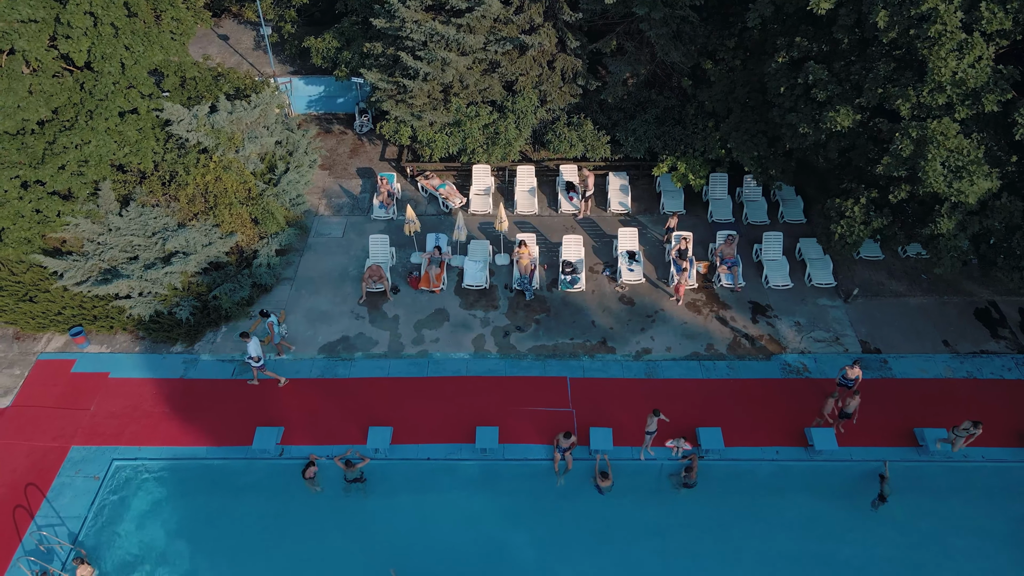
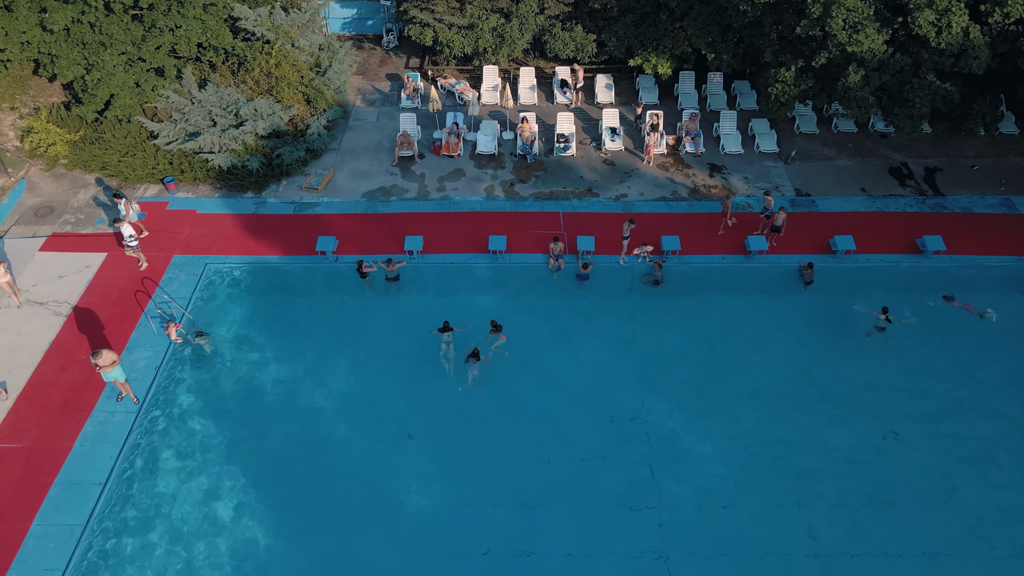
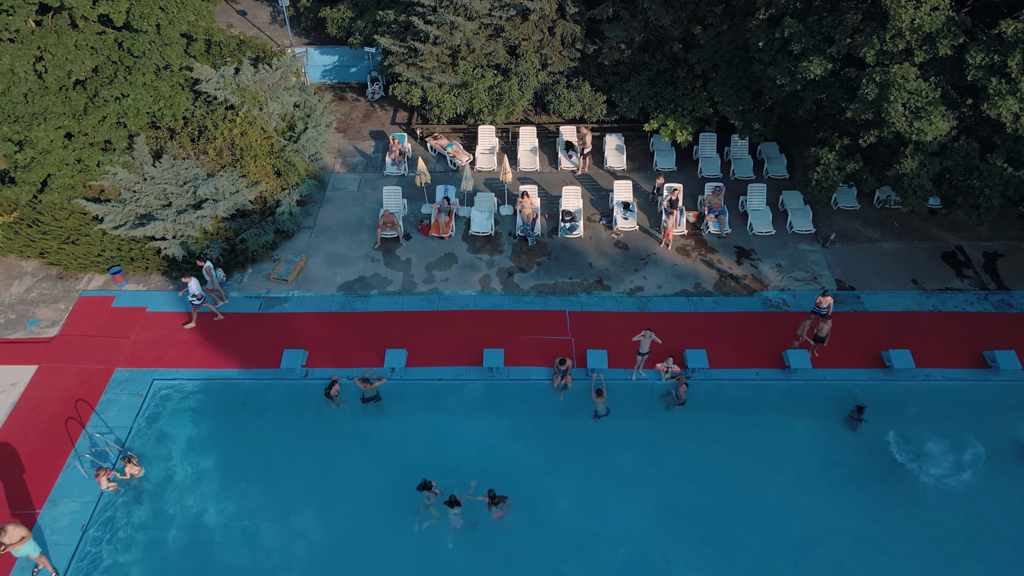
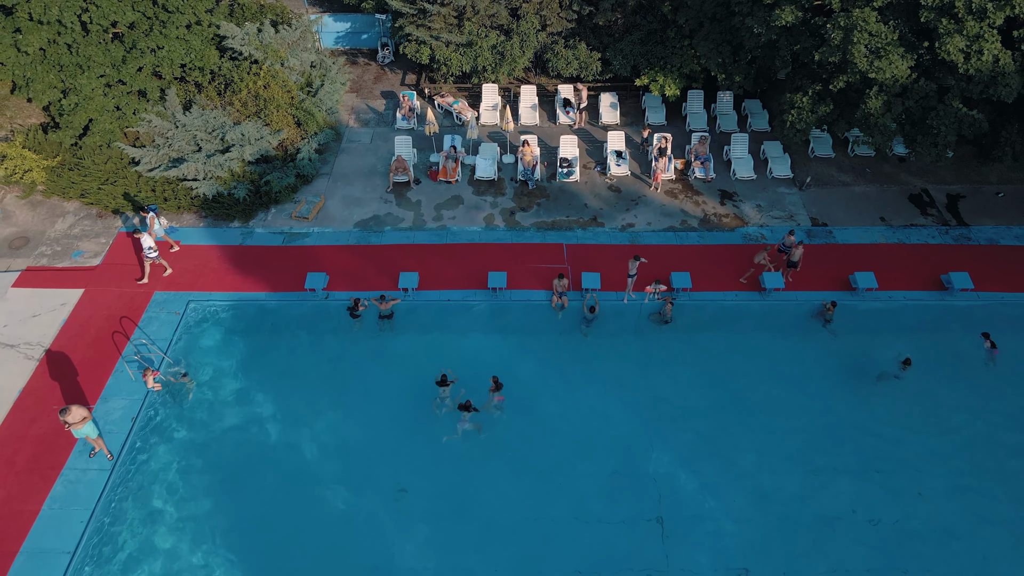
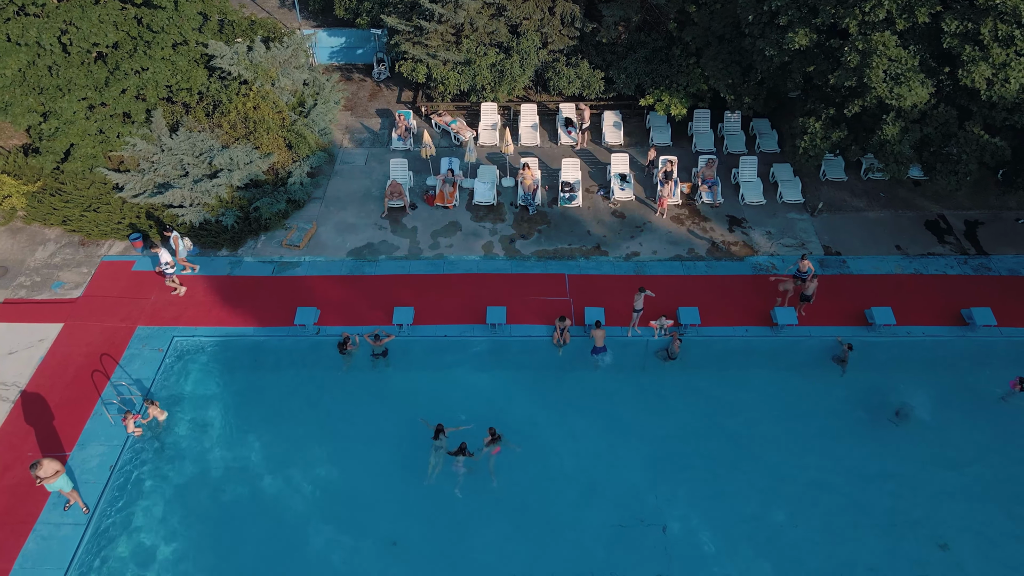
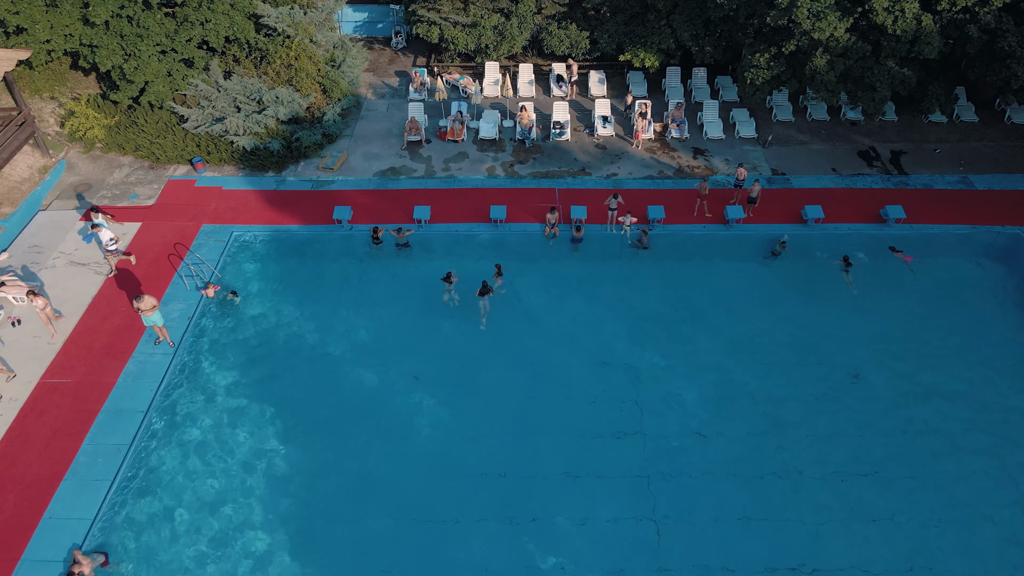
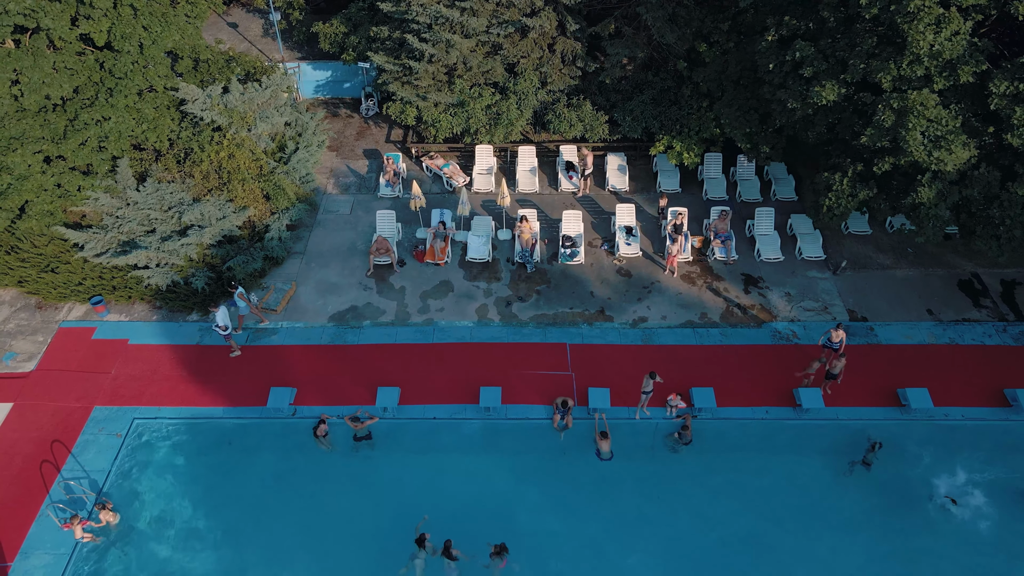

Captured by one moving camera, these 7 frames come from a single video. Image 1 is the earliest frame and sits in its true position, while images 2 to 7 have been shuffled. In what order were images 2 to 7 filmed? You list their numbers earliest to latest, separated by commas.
7, 3, 5, 4, 2, 6
